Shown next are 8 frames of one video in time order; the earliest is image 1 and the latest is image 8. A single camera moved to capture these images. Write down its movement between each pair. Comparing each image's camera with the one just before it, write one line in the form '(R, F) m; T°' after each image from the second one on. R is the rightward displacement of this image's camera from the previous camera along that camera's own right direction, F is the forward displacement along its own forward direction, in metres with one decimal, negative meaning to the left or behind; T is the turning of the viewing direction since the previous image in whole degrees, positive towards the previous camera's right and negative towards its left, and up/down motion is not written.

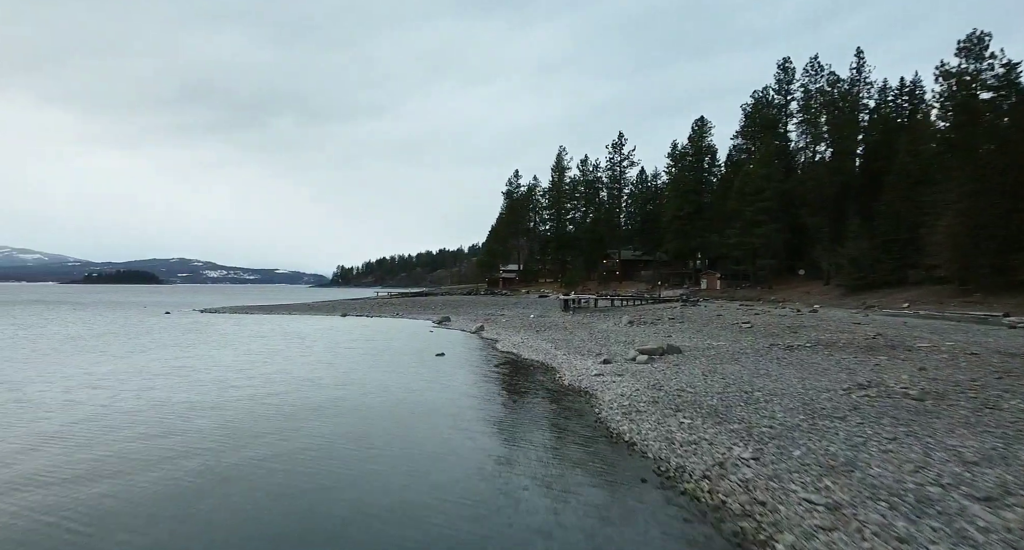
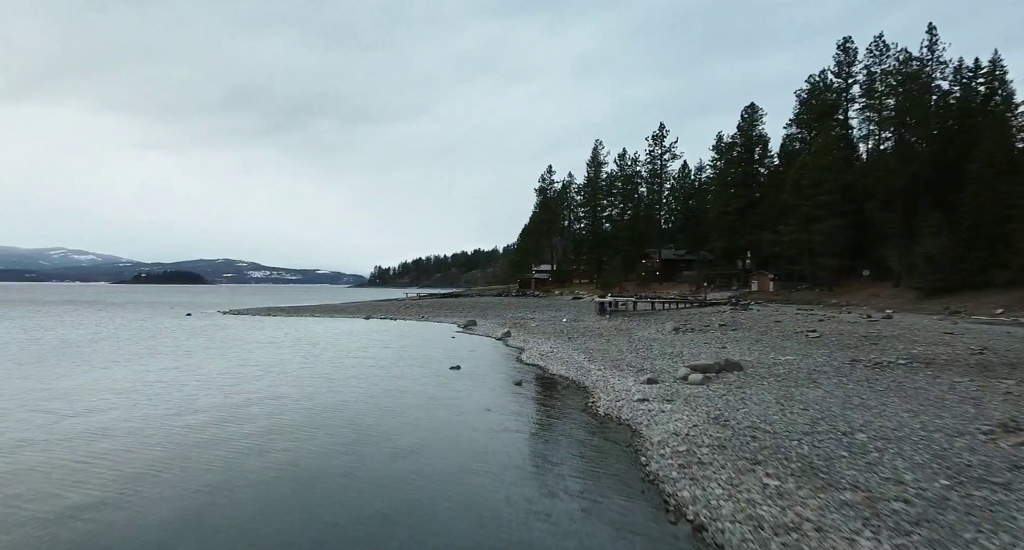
(+0.3, +2.9) m; -4°
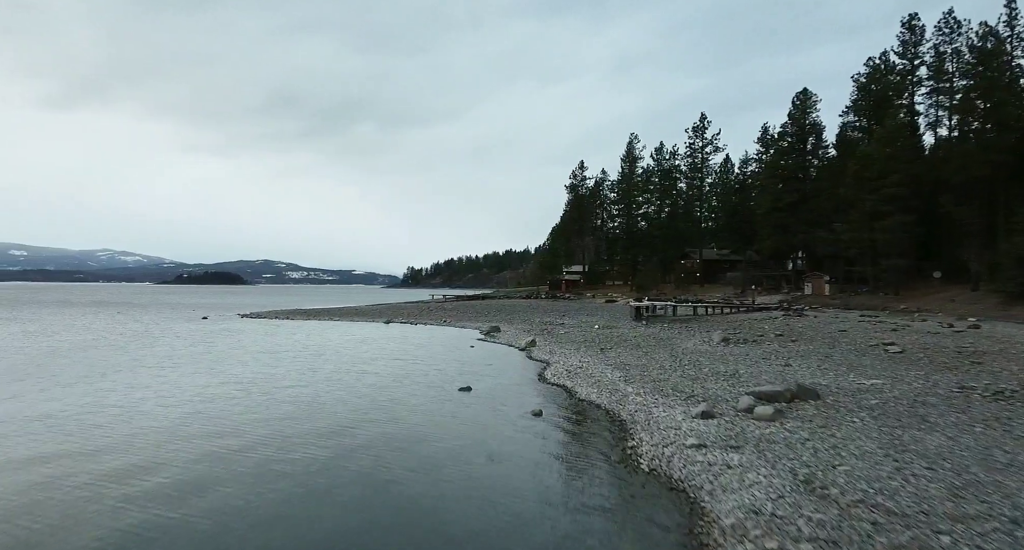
(+0.3, +2.8) m; -4°
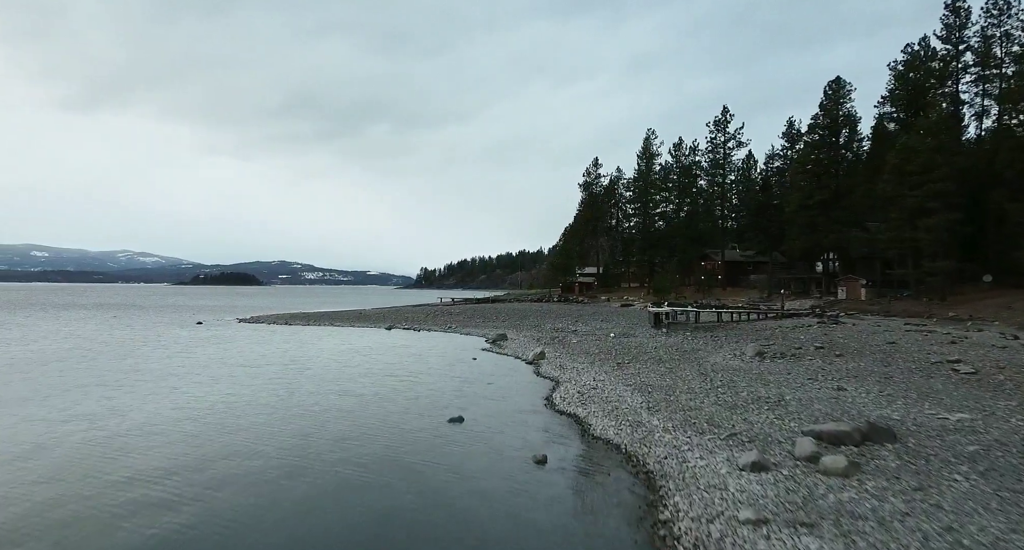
(+0.3, +2.5) m; -2°
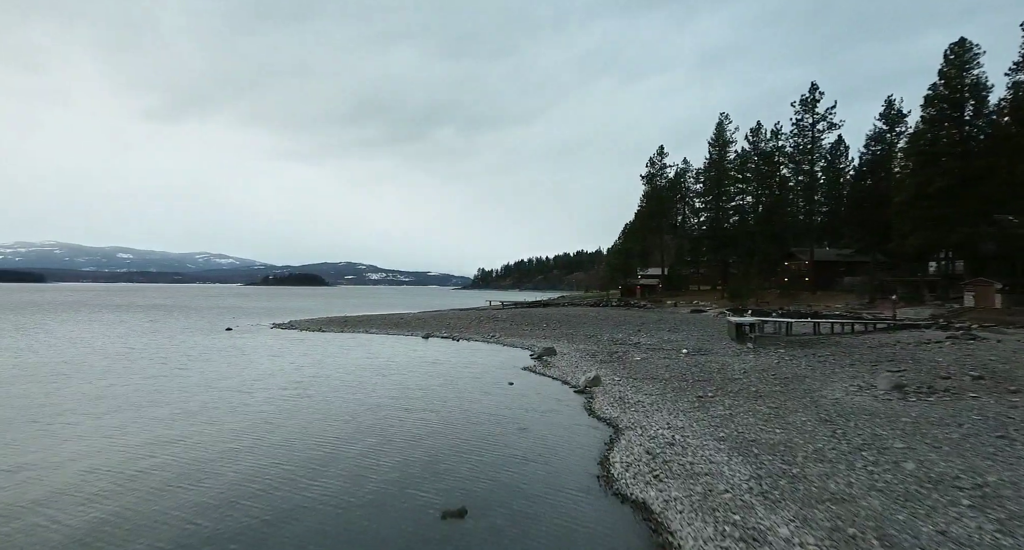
(+0.4, +4.4) m; -7°
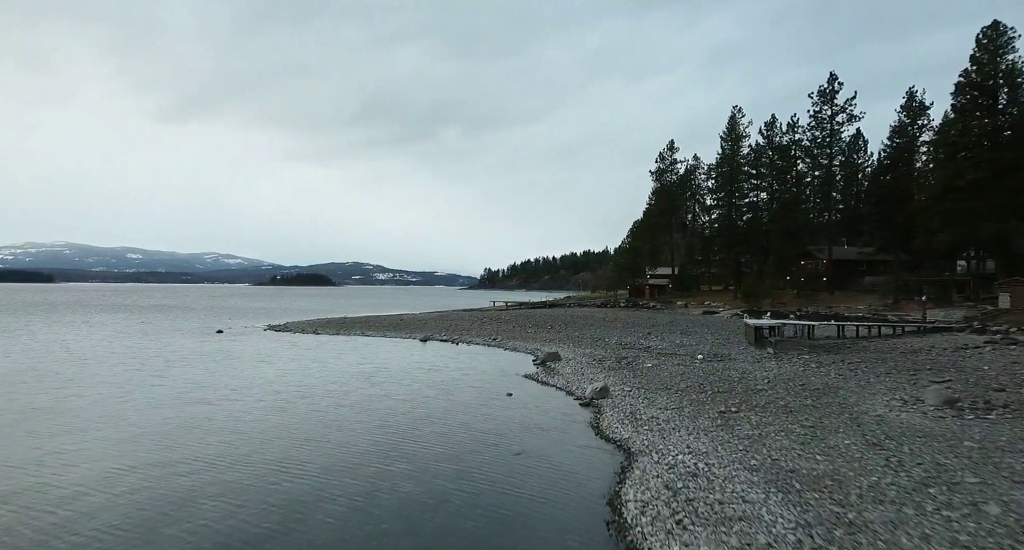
(+0.3, +1.7) m; -1°
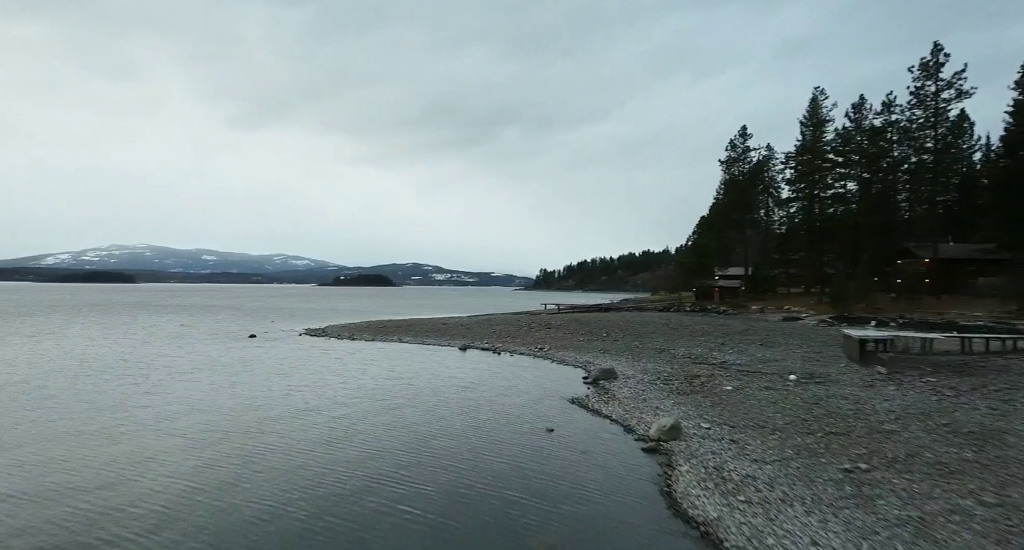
(+0.4, +3.4) m; -6°
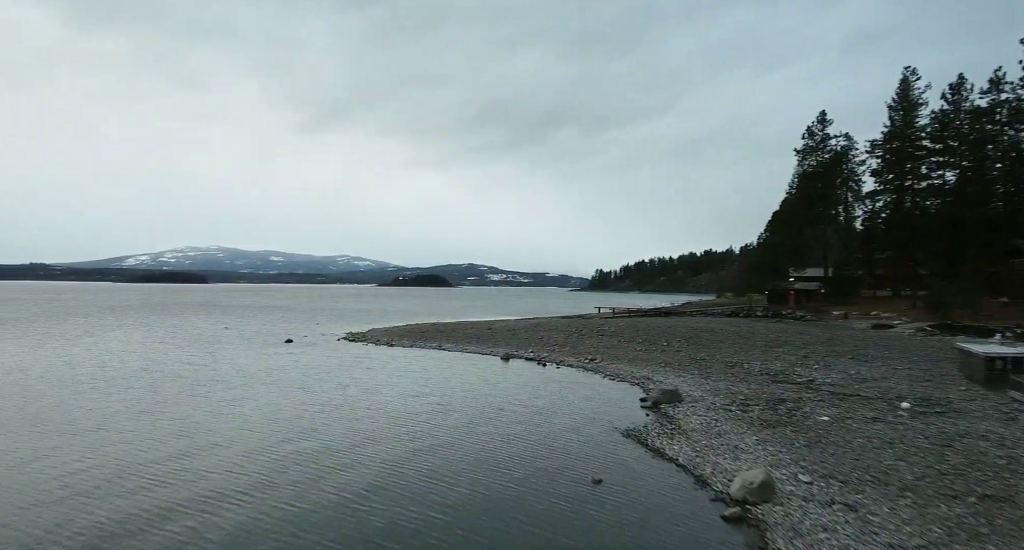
(+0.3, +2.5) m; -6°
